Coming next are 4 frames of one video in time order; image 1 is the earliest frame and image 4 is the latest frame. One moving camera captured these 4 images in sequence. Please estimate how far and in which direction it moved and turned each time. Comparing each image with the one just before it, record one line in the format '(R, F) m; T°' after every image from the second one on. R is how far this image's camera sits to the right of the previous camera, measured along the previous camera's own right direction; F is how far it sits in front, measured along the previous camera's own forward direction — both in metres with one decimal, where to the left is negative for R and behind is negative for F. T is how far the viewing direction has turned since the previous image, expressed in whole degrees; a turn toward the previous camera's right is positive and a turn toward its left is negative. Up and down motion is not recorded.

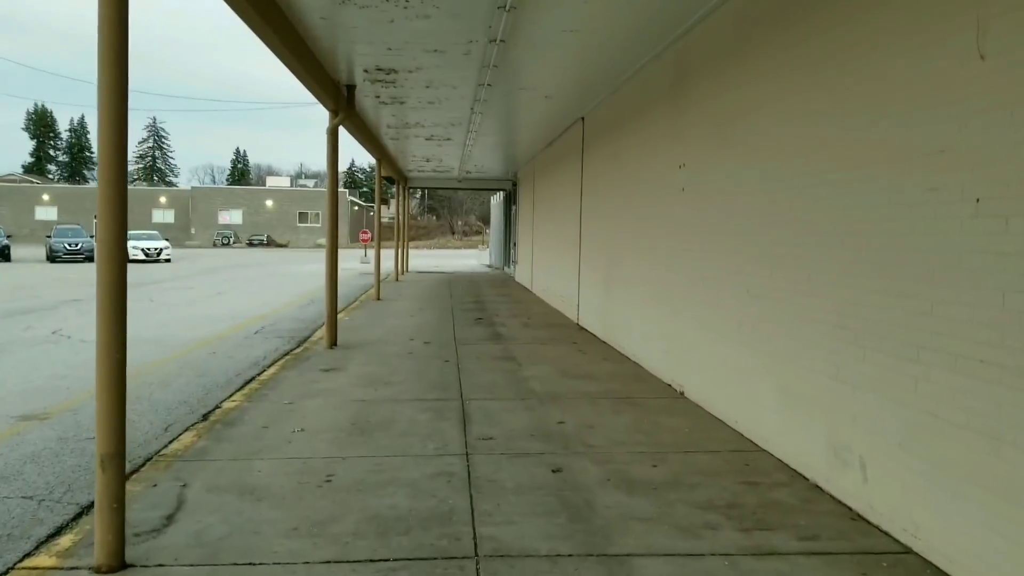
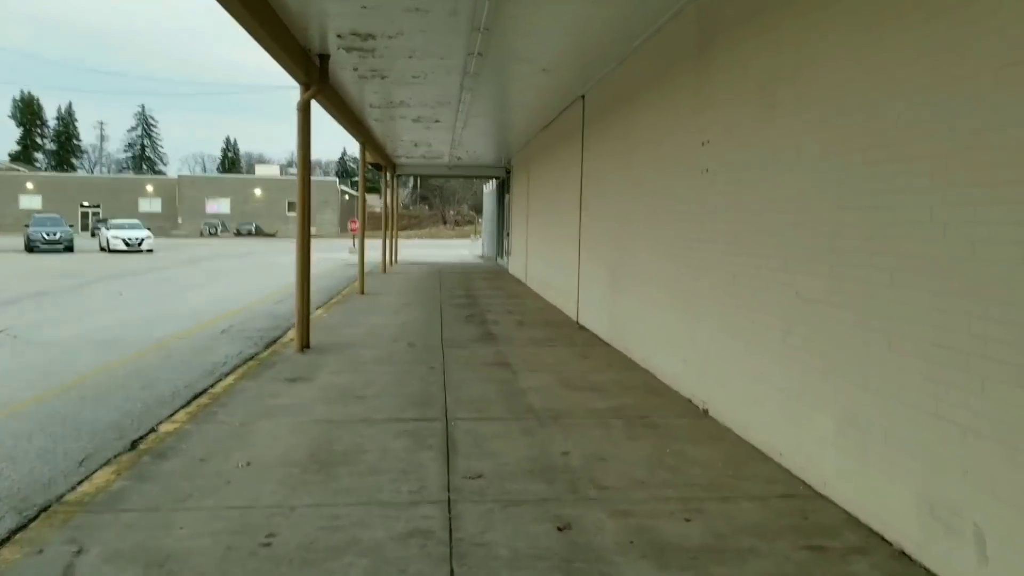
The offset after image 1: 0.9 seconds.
(0.0, +1.0) m; 0°
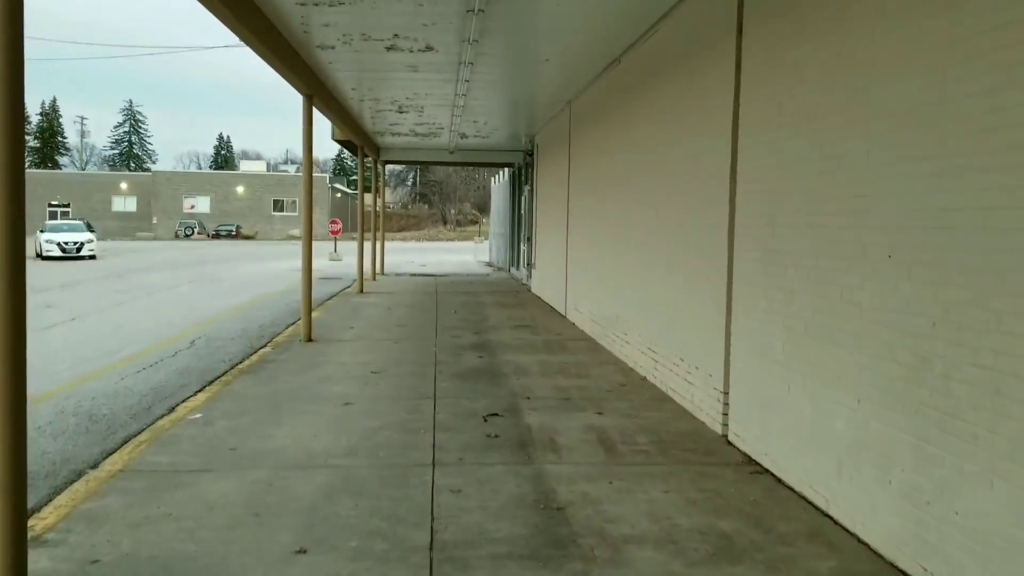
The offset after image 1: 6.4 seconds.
(-0.4, +5.6) m; 0°
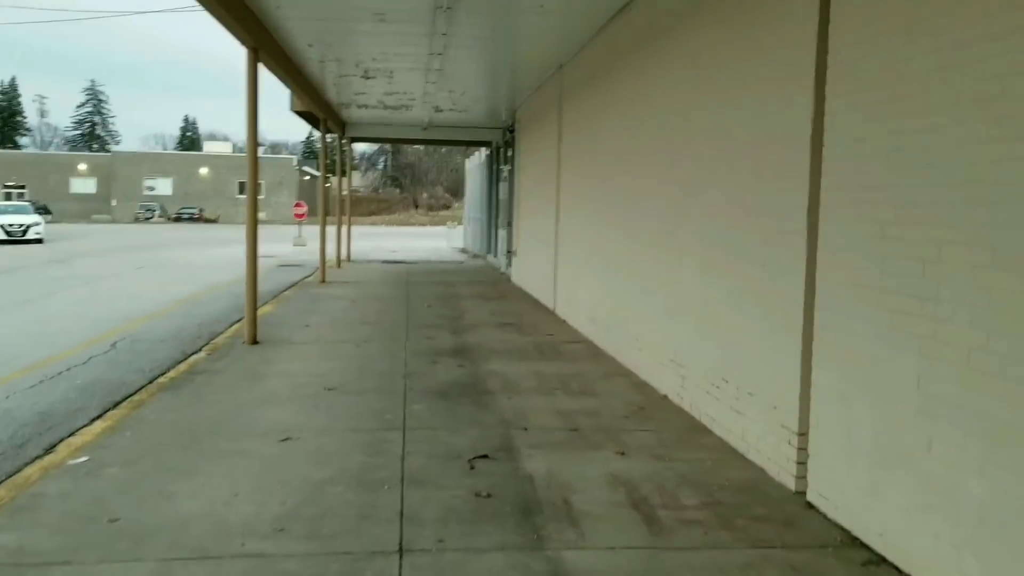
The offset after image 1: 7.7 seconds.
(-0.1, +1.4) m; +2°
